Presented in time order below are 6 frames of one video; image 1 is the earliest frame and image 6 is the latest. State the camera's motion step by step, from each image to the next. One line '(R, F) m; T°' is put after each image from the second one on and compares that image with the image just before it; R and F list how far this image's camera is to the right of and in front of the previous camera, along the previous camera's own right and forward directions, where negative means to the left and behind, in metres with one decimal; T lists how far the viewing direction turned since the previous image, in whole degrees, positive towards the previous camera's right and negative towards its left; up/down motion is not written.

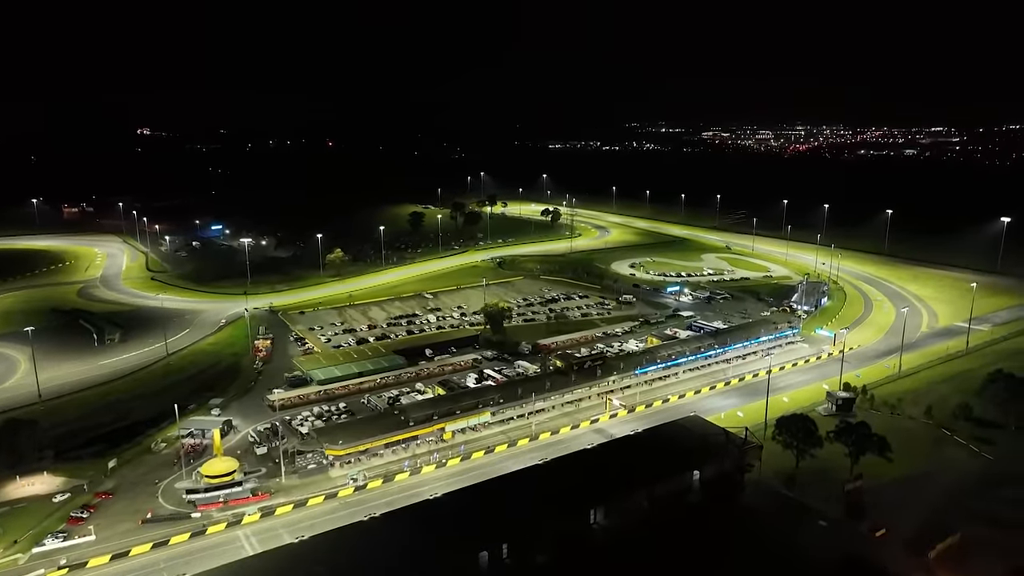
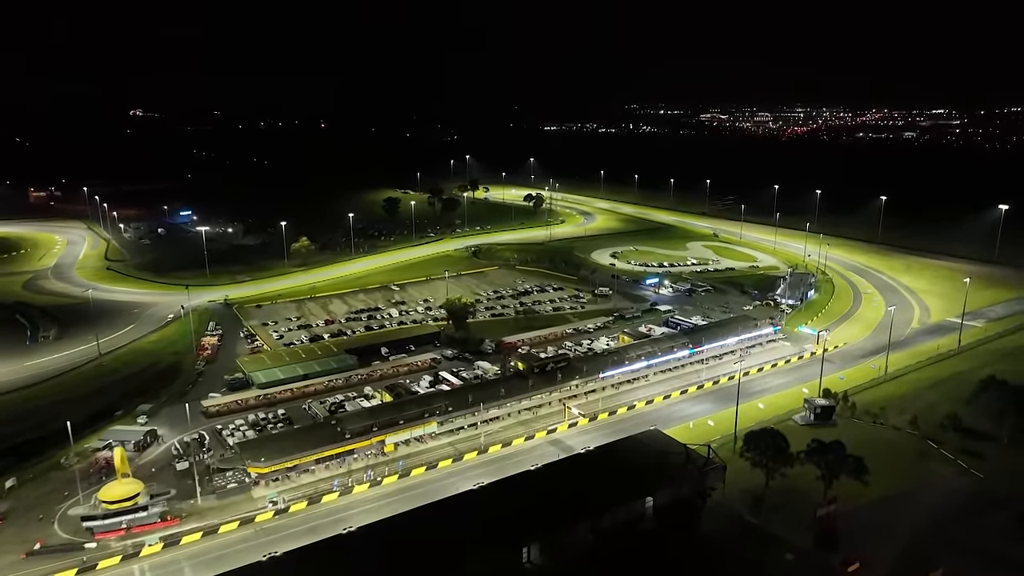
(+1.9, +2.4) m; 0°
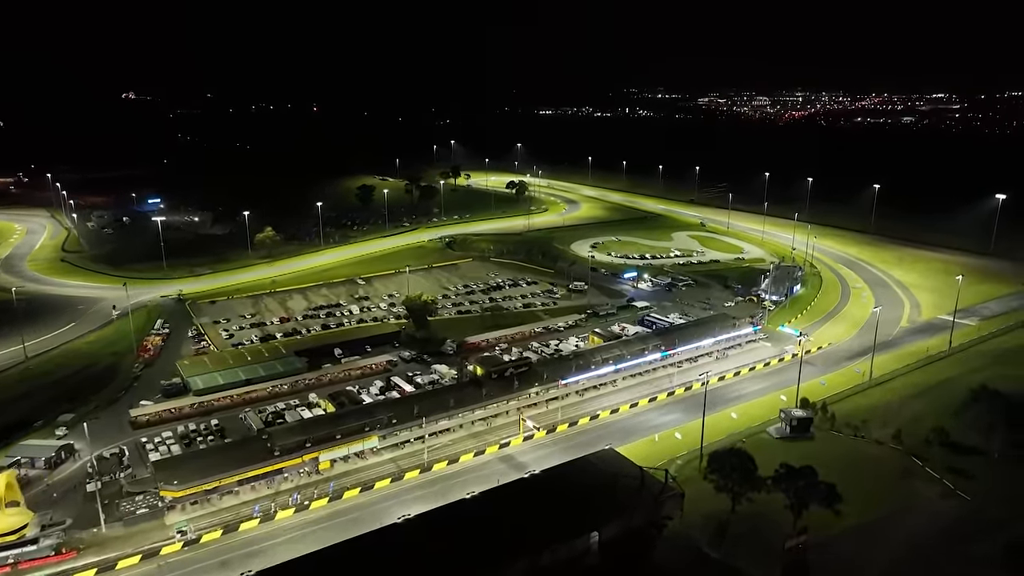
(+1.8, +2.2) m; 0°
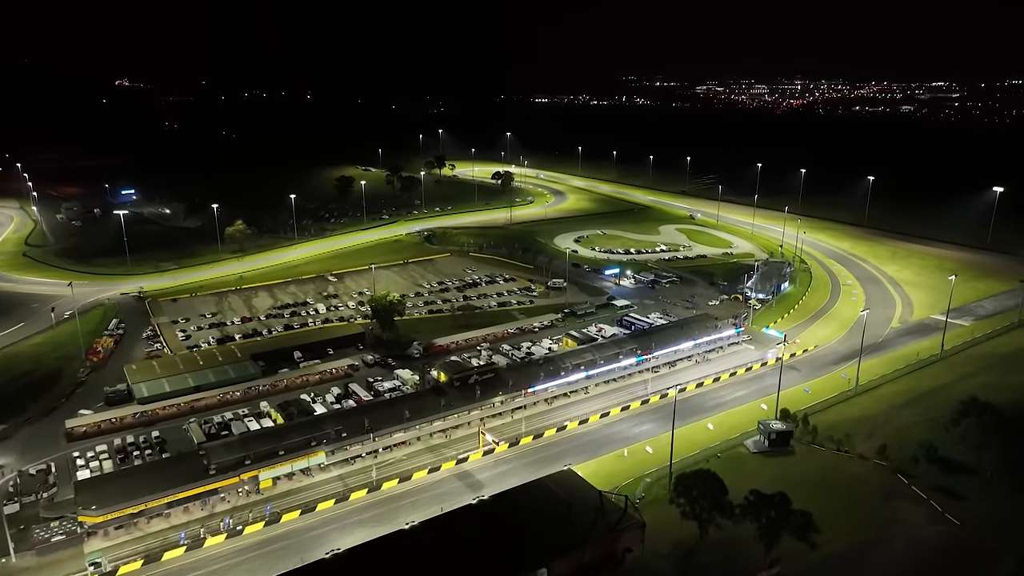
(+1.4, +1.7) m; 0°
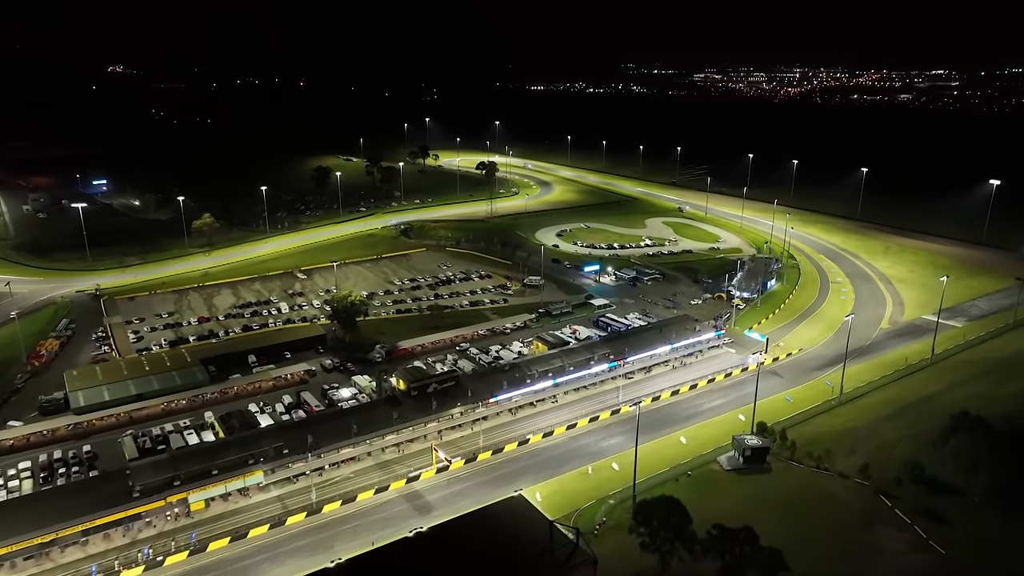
(+1.4, +1.7) m; 0°
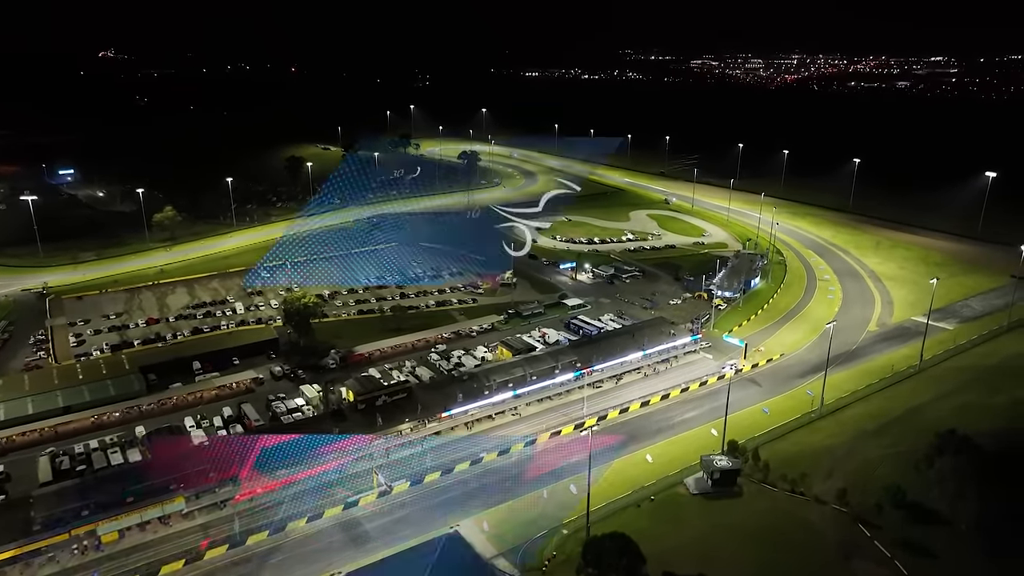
(+1.5, +1.8) m; 0°
